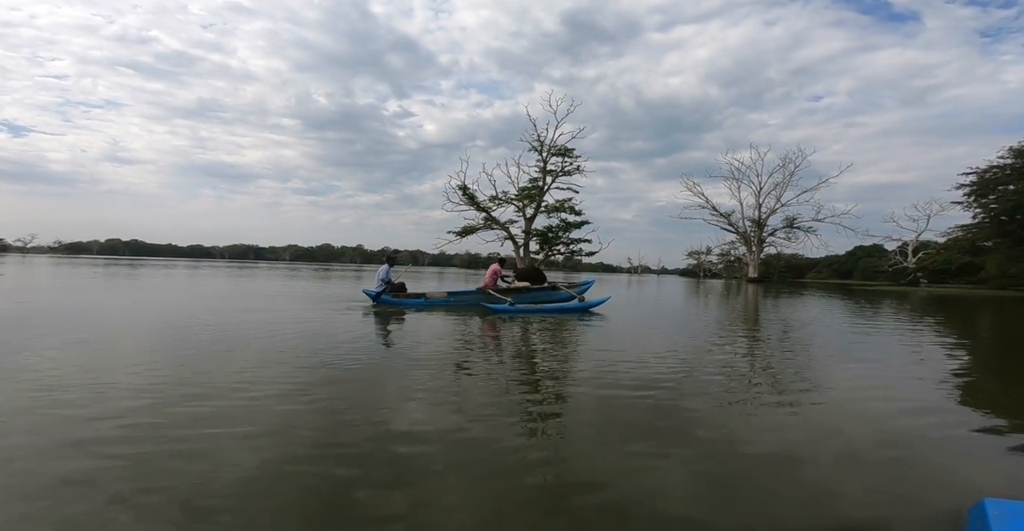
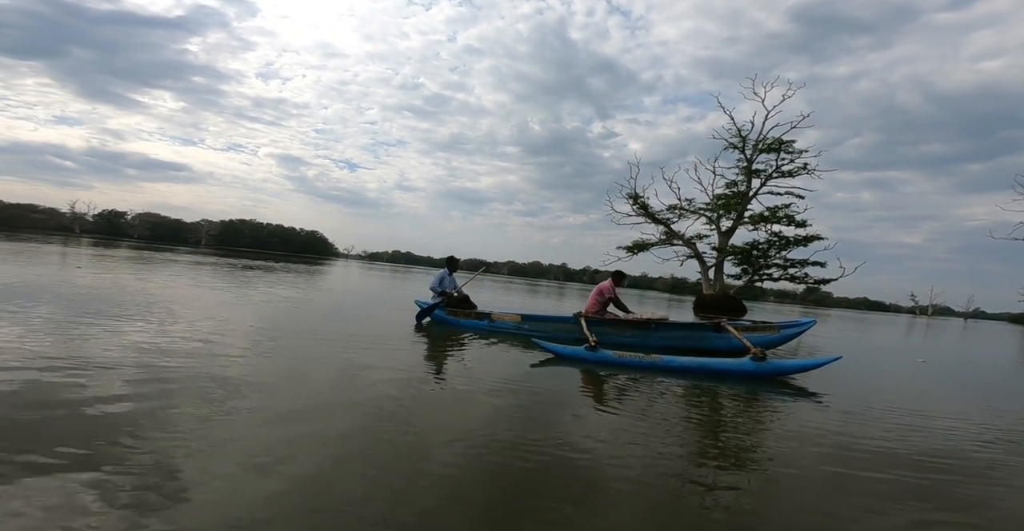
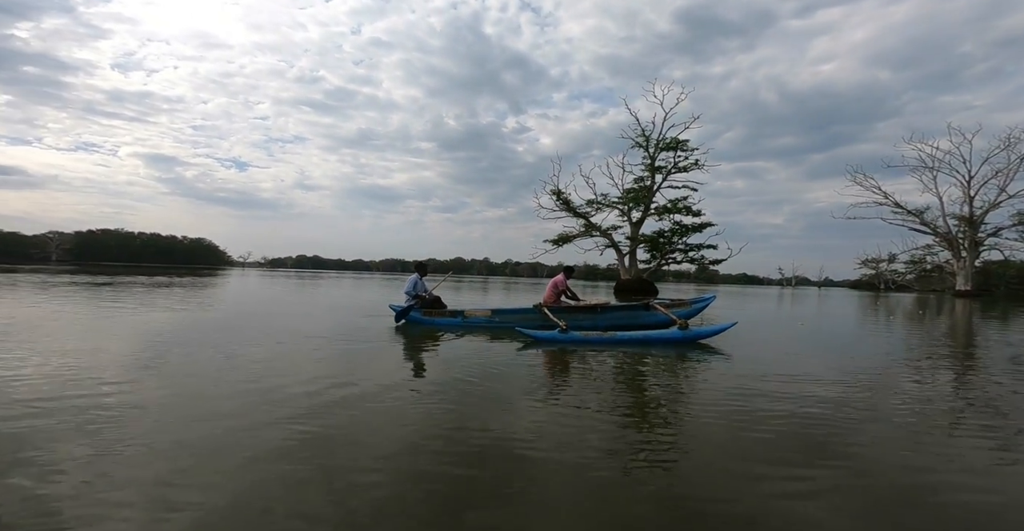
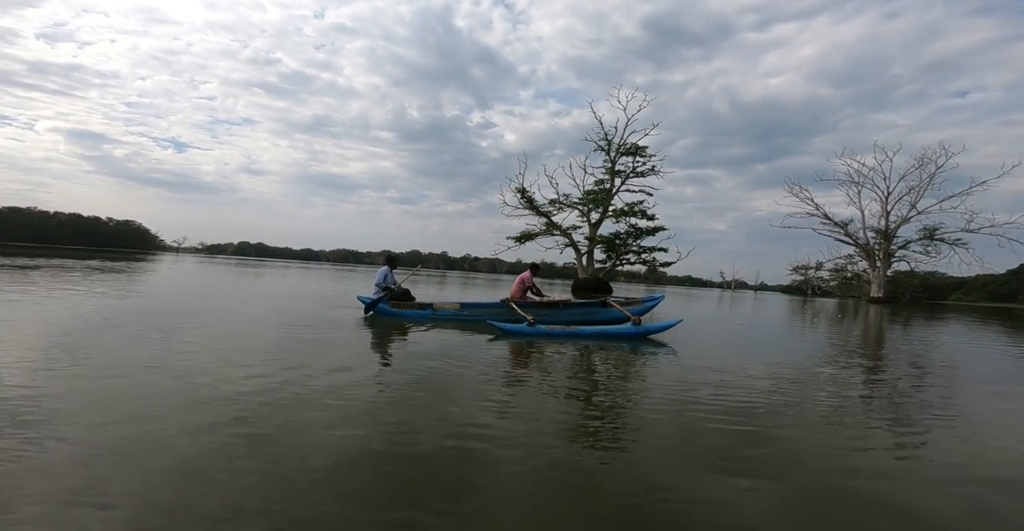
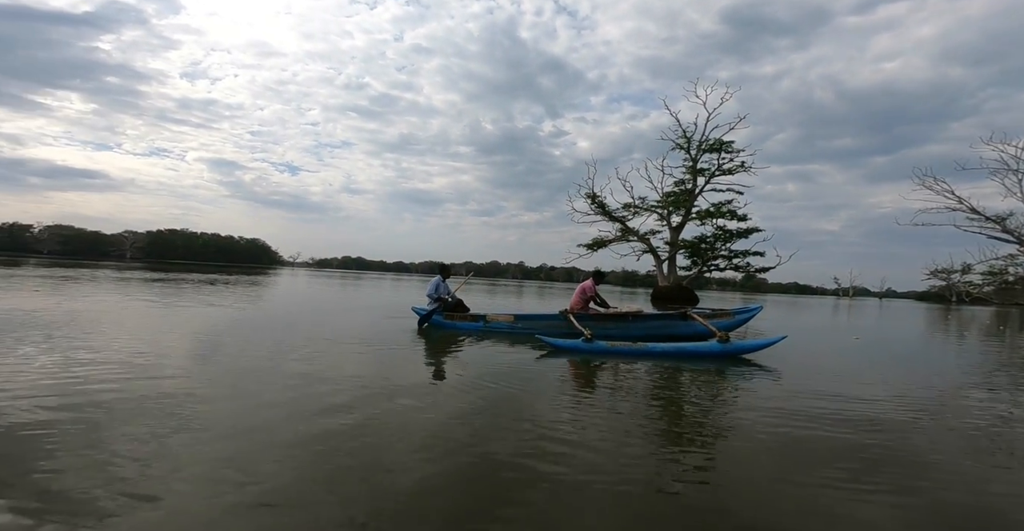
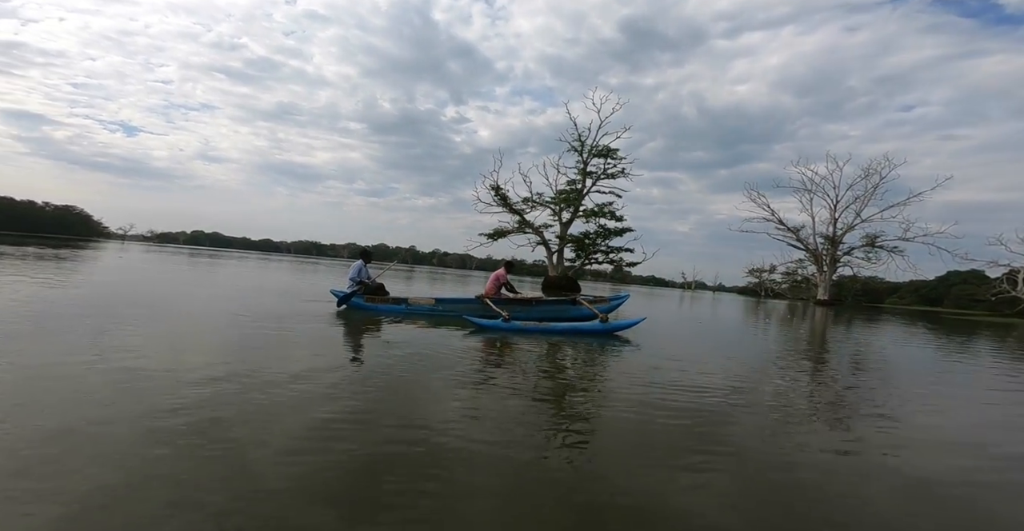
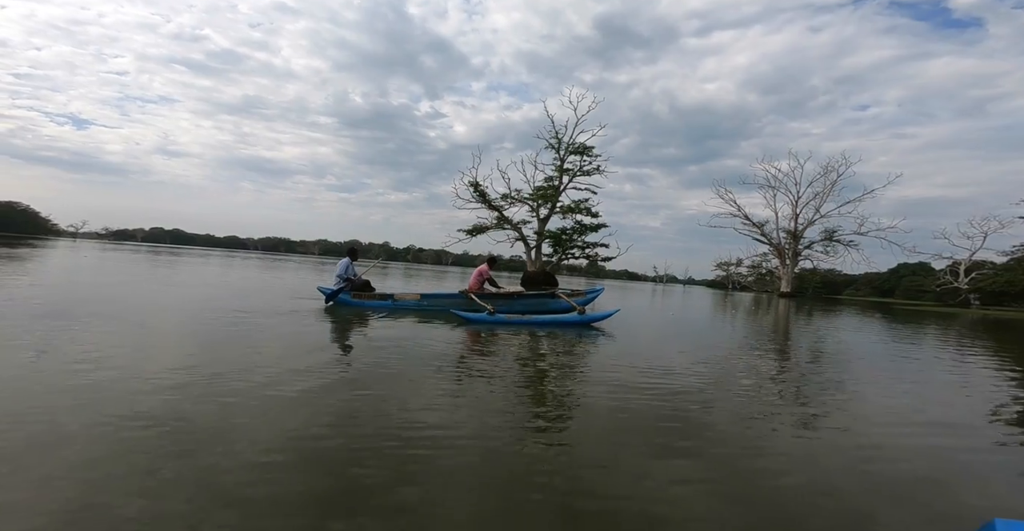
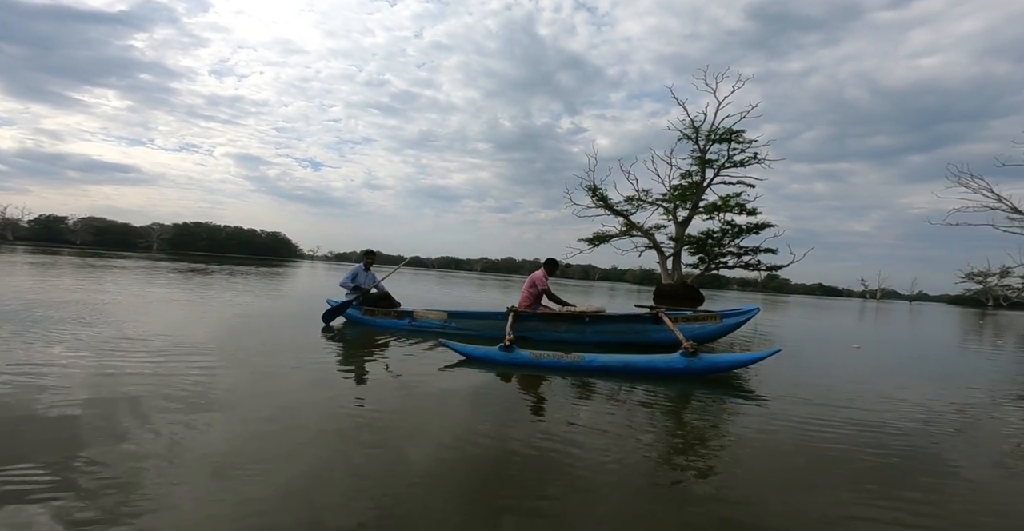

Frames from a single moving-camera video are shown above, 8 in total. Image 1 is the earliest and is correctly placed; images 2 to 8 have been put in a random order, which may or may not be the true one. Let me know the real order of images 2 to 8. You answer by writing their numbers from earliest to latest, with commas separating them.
7, 6, 4, 3, 5, 2, 8
